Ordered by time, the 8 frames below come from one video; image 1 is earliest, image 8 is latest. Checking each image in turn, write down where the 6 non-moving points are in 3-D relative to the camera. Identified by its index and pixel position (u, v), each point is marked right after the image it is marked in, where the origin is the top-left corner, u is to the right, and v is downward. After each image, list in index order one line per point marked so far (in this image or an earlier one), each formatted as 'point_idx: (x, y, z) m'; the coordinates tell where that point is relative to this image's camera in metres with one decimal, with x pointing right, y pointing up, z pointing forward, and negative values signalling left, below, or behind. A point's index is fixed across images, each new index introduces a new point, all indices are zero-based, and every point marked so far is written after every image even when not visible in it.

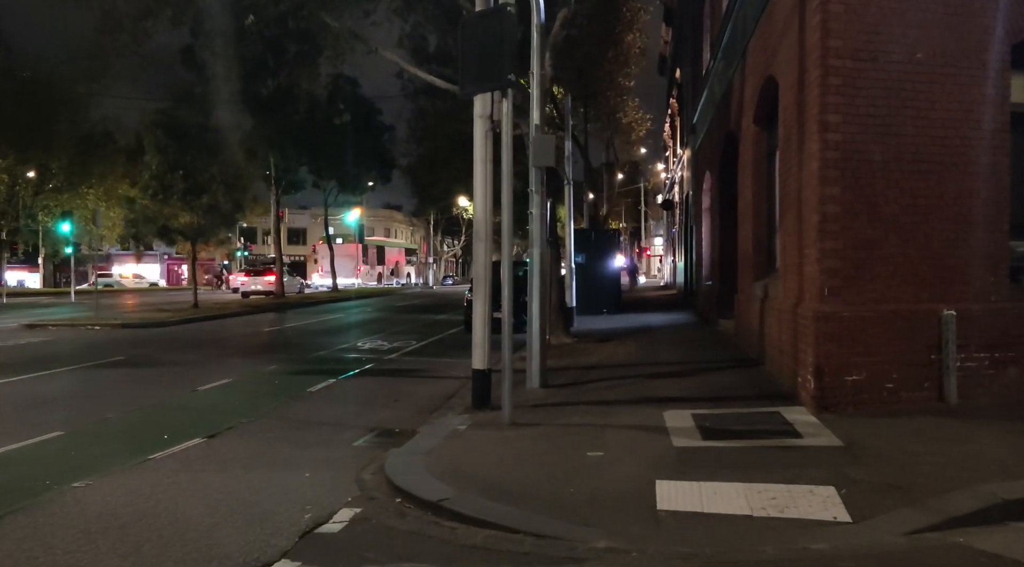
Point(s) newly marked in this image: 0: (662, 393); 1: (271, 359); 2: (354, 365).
0: (+1.8, -1.3, +11.9) m
1: (-4.4, -1.4, +17.8) m
2: (-2.8, -1.4, +17.2) m
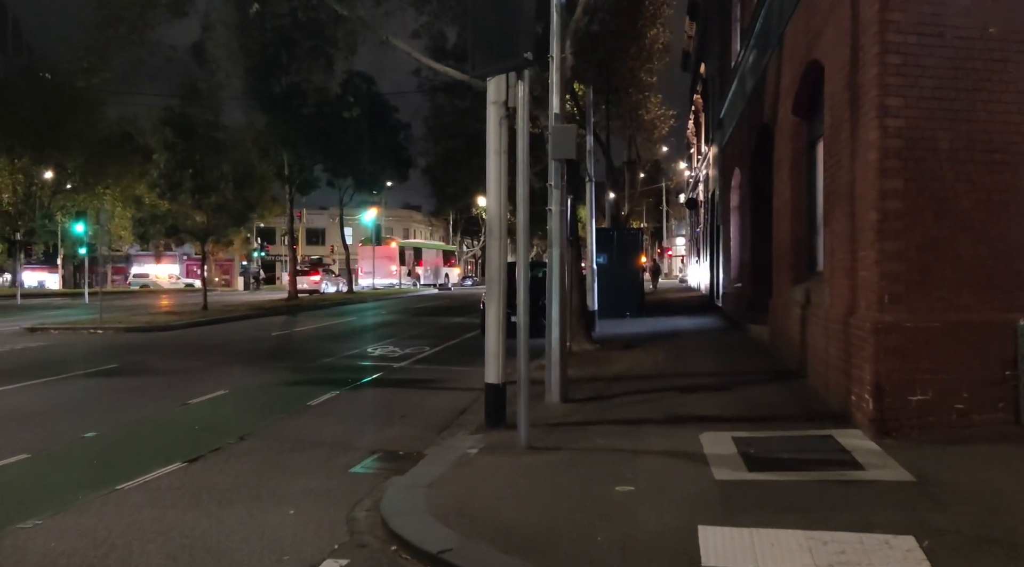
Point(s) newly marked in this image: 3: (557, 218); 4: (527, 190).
0: (+2.0, -1.4, +10.7) m
1: (-4.1, -1.4, +16.7) m
2: (-2.5, -1.5, +16.2) m
3: (+0.6, +0.8, +12.3) m
4: (+0.1, +0.9, +9.7) m
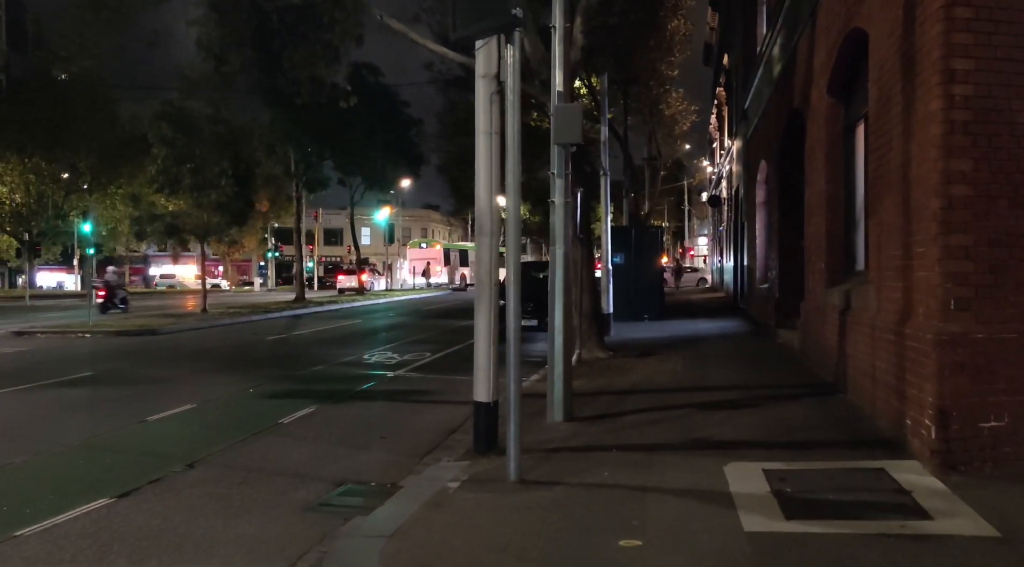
0: (+1.9, -1.4, +9.2) m
1: (-4.0, -1.4, +15.3) m
2: (-2.4, -1.5, +14.7) m
3: (+0.5, +0.8, +10.8) m
4: (+0.1, +0.9, +8.2) m
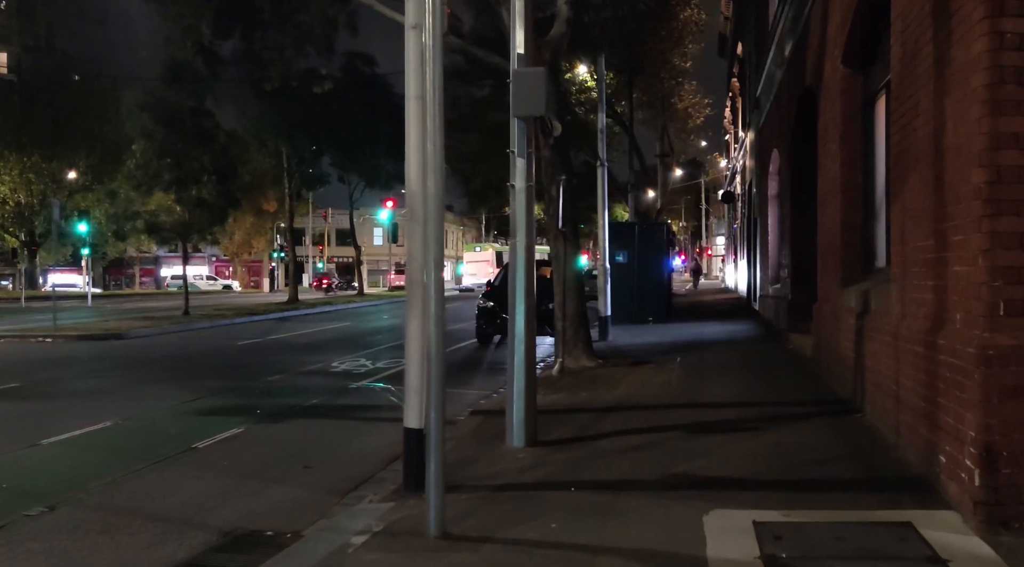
0: (+1.5, -1.4, +7.4) m
1: (-4.4, -1.4, +13.7) m
2: (-2.8, -1.5, +13.1) m
3: (+0.1, +0.8, +9.1) m
4: (-0.4, +0.9, +6.6) m
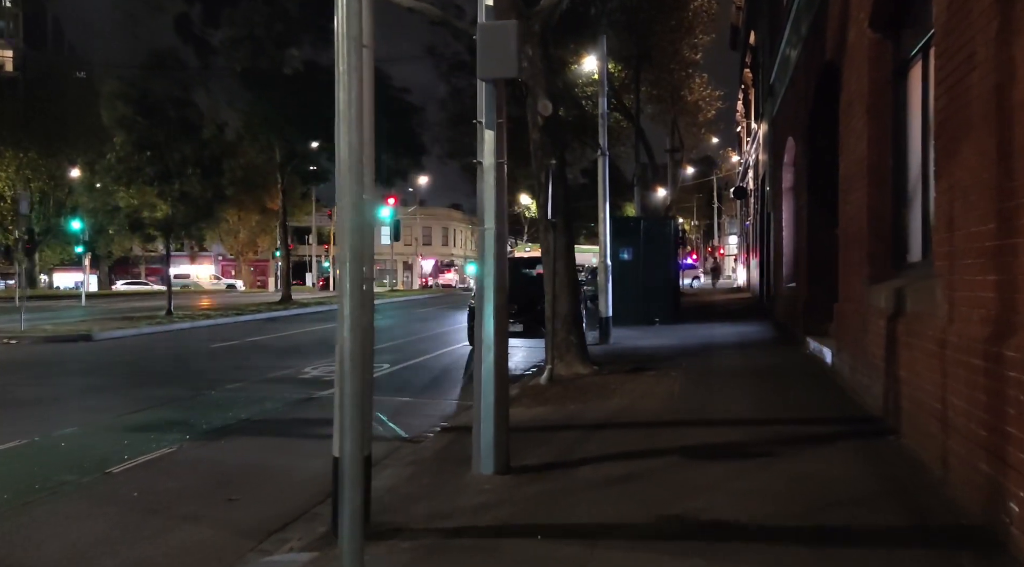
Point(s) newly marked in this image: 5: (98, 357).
0: (+1.2, -1.4, +6.0) m
1: (-4.6, -1.4, +12.4) m
2: (-3.0, -1.5, +11.7) m
3: (-0.1, +0.8, +7.7) m
4: (-0.7, +1.0, +5.1) m
5: (-7.4, -1.3, +17.4) m
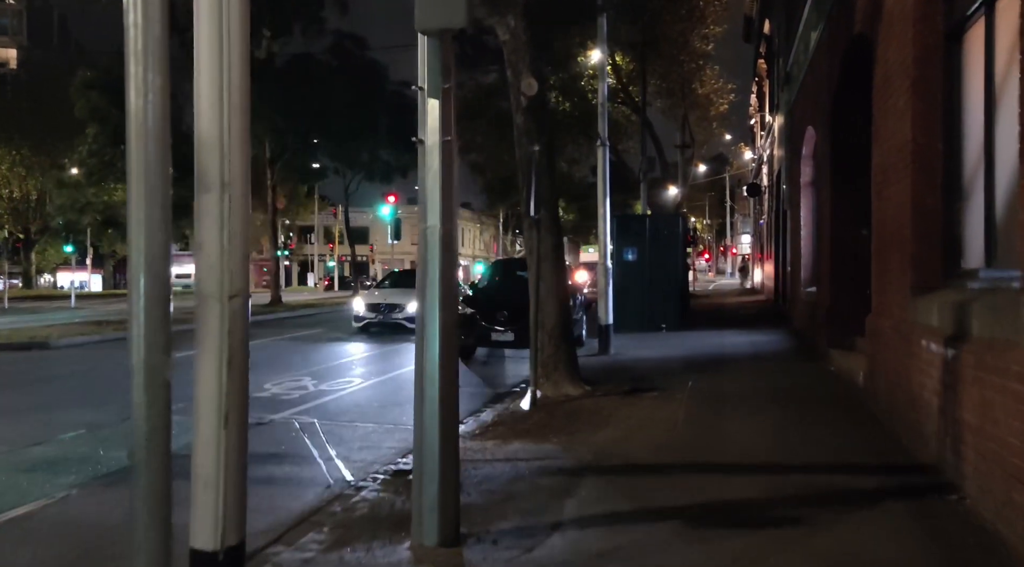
0: (+0.9, -1.5, +4.3) m
1: (-4.8, -1.5, +10.7) m
2: (-3.2, -1.5, +10.1) m
3: (-0.4, +0.7, +6.0) m
4: (-1.0, +0.9, +3.5) m
5: (-7.6, -1.4, +15.8) m
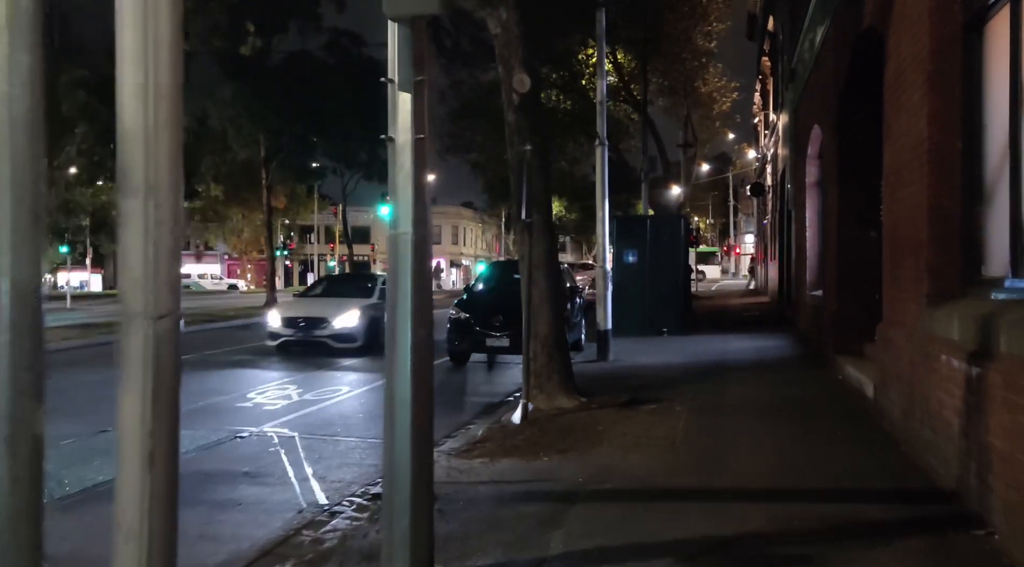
0: (+0.8, -1.5, +3.7) m
1: (-4.9, -1.6, +10.2) m
2: (-3.3, -1.6, +9.5) m
3: (-0.5, +0.7, +5.4) m
4: (-1.2, +0.8, +2.9) m
5: (-7.6, -1.4, +15.3) m
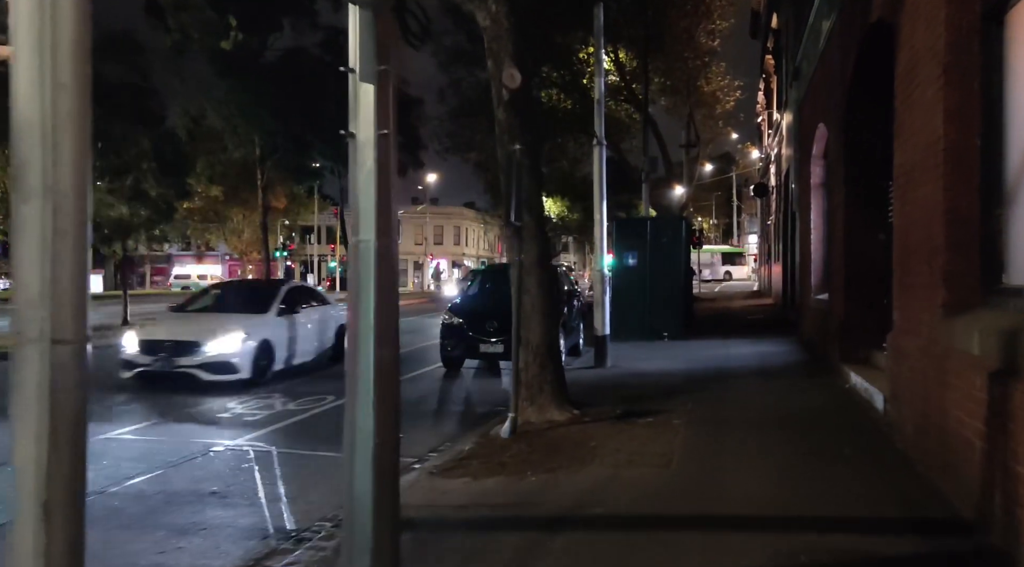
0: (+0.6, -1.6, +3.2) m
1: (-5.0, -1.6, +9.7) m
2: (-3.4, -1.7, +9.0) m
3: (-0.7, +0.6, +4.9) m
4: (-1.3, +0.7, +2.4) m
5: (-7.7, -1.5, +14.8) m
